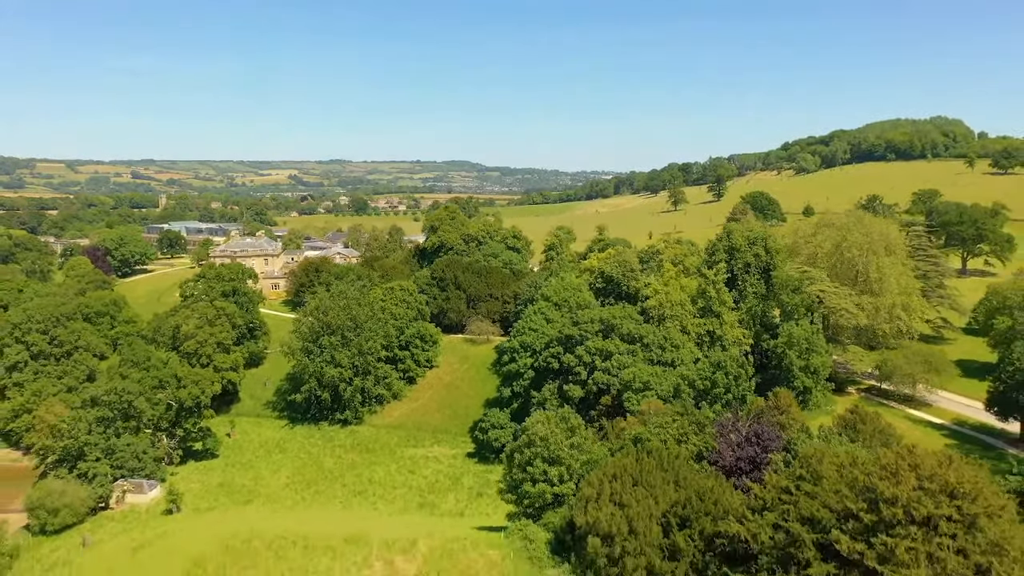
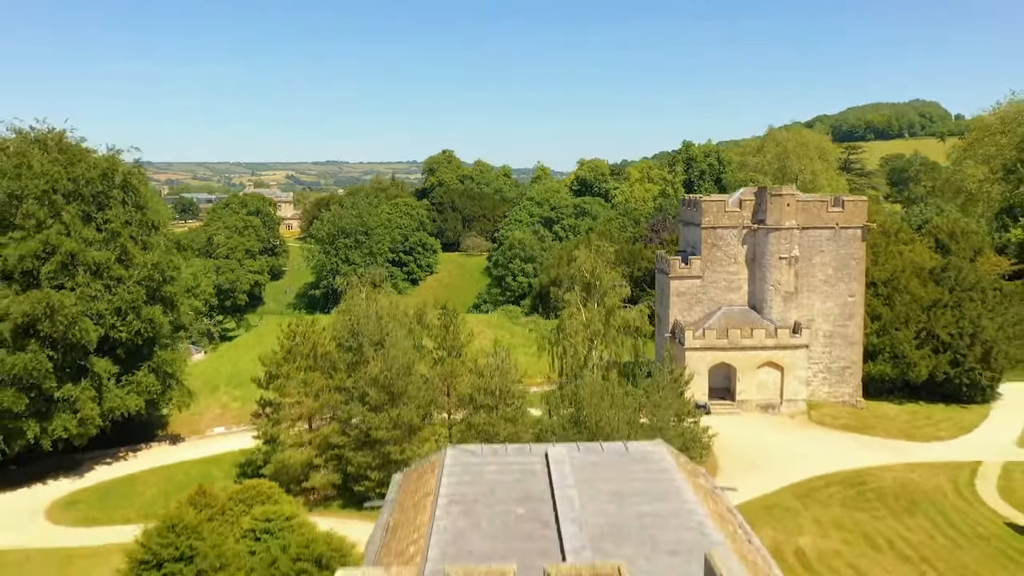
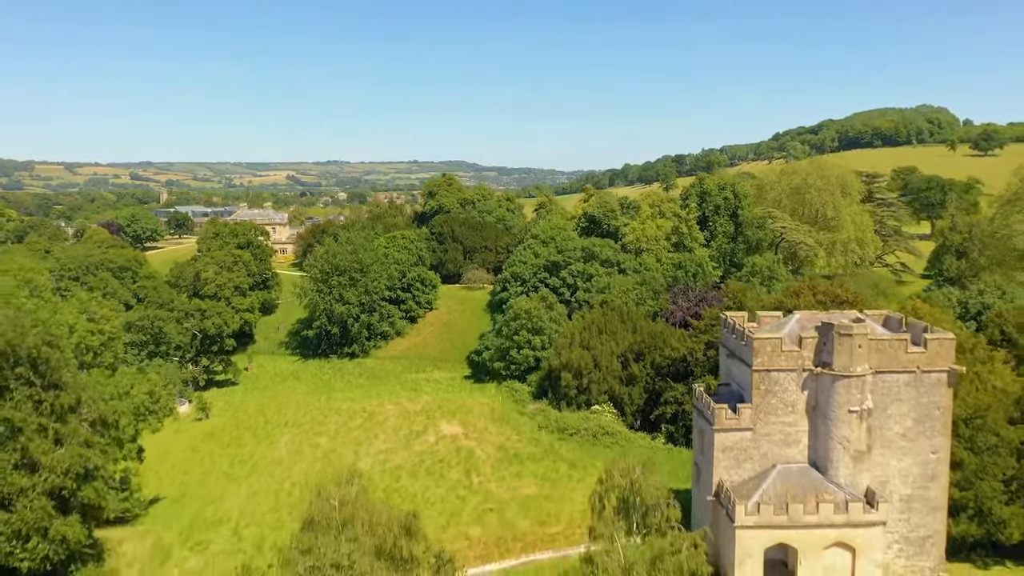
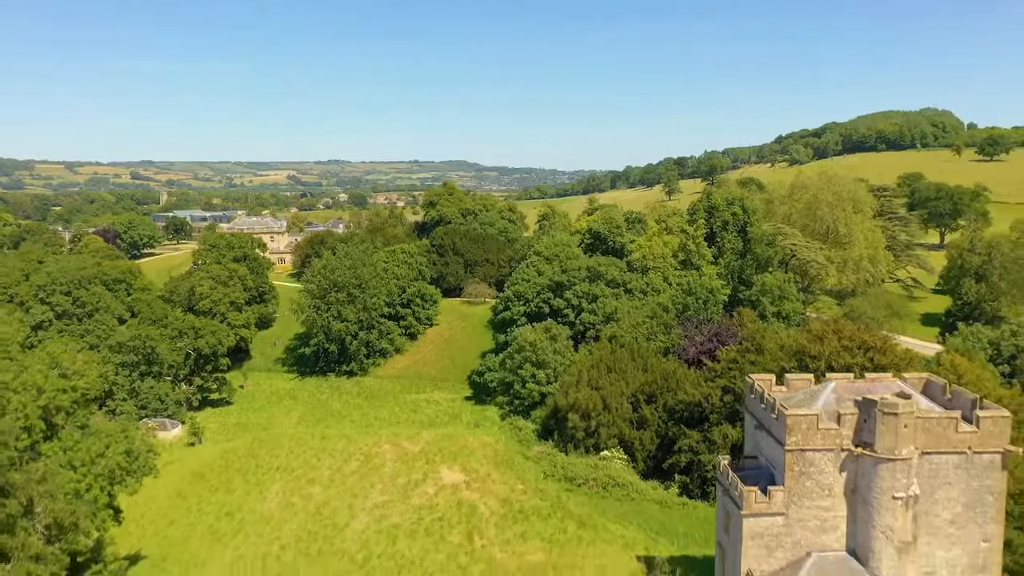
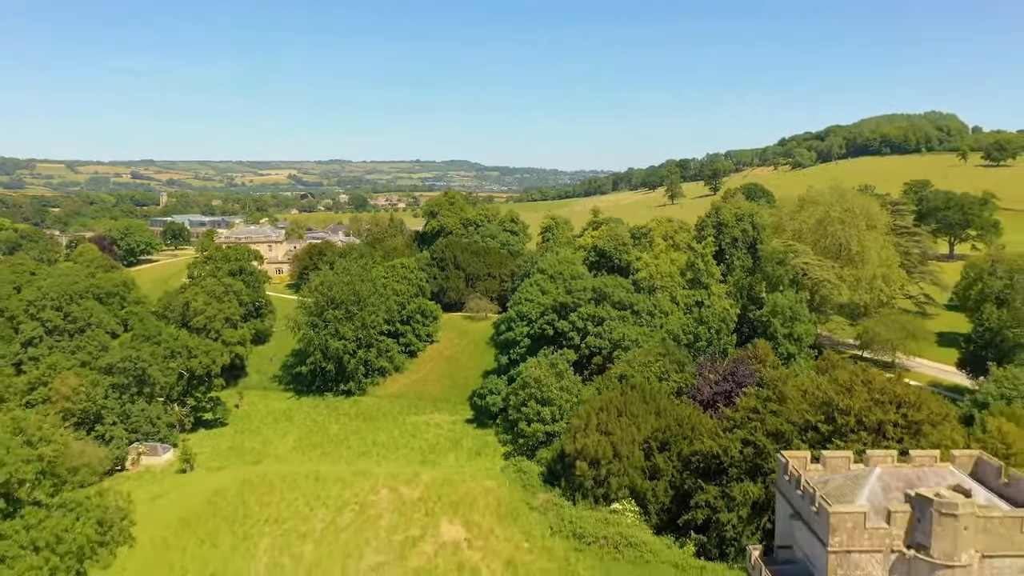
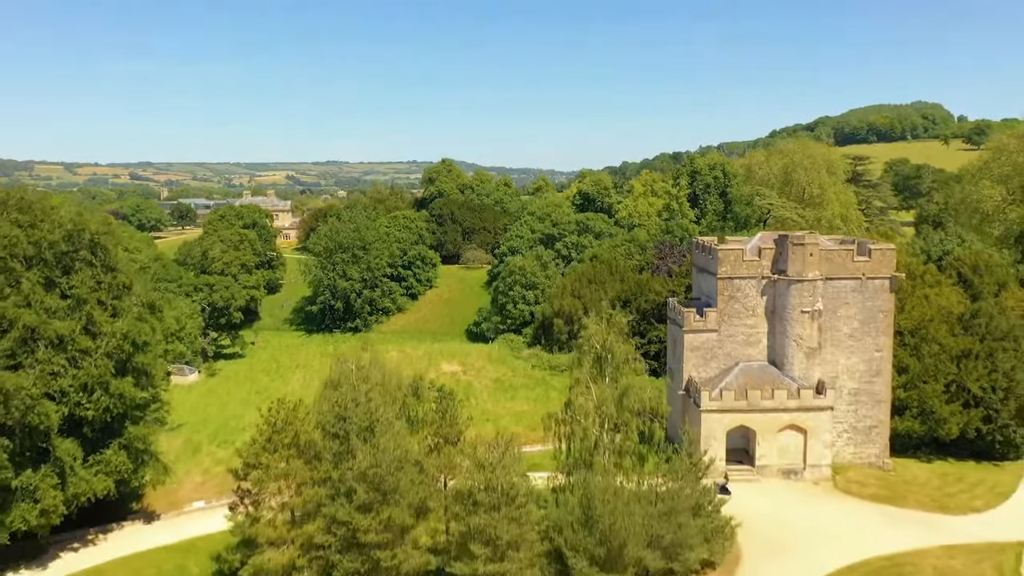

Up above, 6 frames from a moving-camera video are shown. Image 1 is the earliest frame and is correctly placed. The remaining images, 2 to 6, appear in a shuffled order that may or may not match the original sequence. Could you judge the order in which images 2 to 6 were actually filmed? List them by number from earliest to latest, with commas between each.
5, 4, 3, 6, 2
